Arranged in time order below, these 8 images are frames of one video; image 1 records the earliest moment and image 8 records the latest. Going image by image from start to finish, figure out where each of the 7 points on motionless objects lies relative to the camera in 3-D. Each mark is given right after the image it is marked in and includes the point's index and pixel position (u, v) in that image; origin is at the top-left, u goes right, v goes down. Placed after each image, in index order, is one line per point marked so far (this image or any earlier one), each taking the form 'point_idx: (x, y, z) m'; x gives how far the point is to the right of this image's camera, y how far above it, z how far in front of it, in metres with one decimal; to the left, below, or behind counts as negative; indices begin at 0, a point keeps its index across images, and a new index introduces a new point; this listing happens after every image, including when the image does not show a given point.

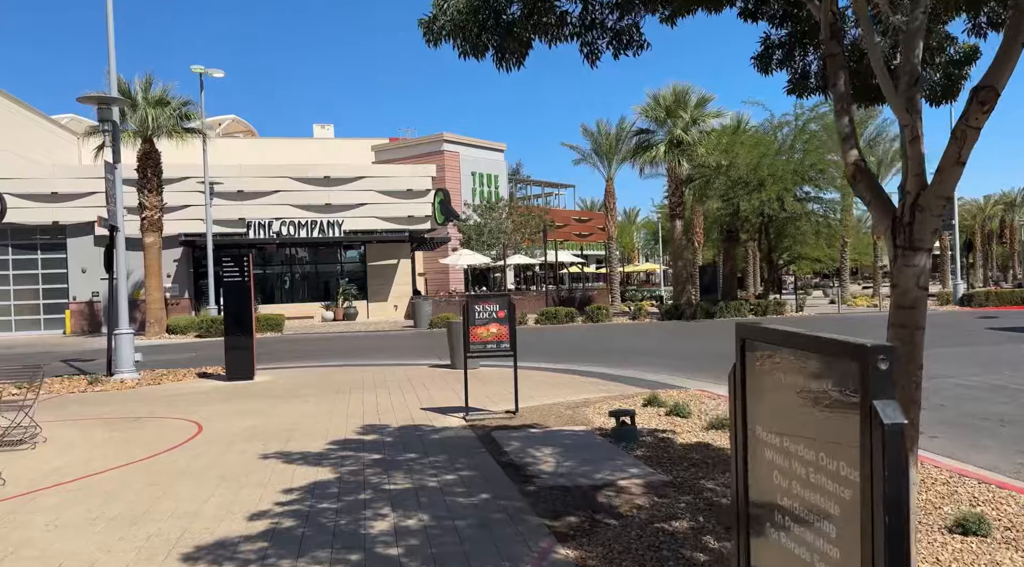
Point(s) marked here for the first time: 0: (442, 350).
0: (-1.6, -1.6, +18.8) m
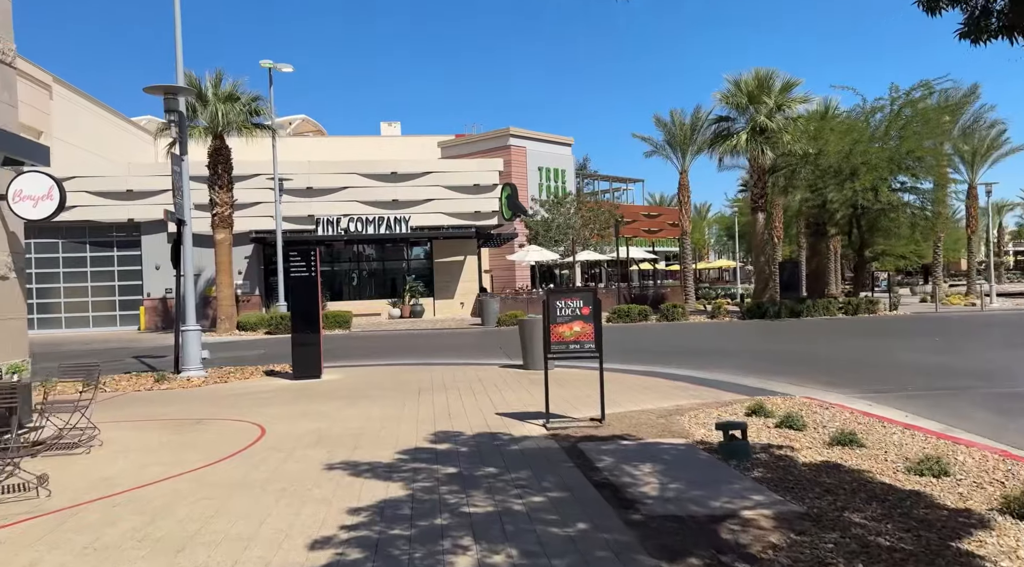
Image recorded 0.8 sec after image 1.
0: (0.0, -1.5, +18.0) m
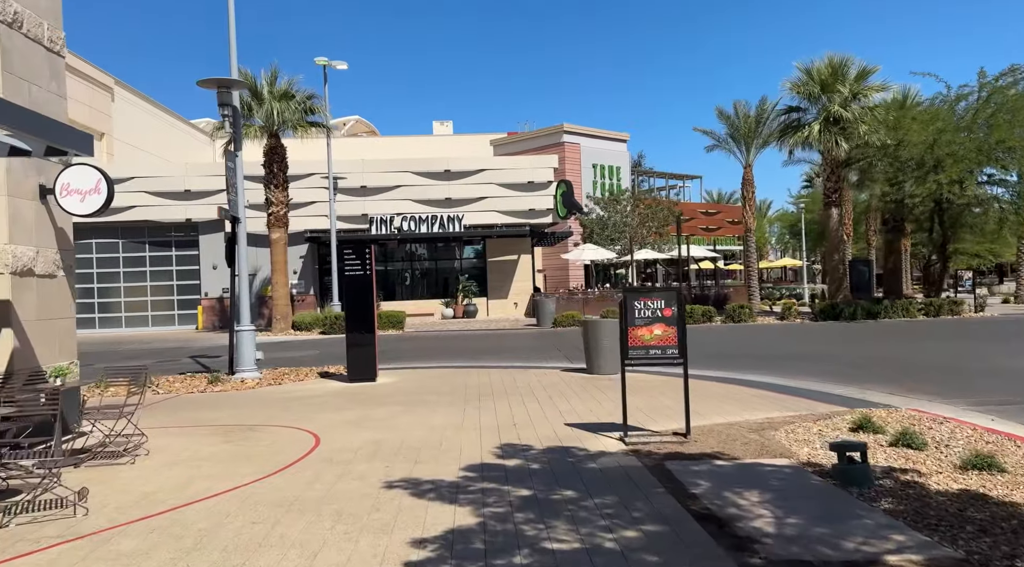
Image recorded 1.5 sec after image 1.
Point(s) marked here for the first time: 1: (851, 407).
0: (+1.3, -1.5, +17.2) m
1: (+3.6, -1.3, +8.6) m
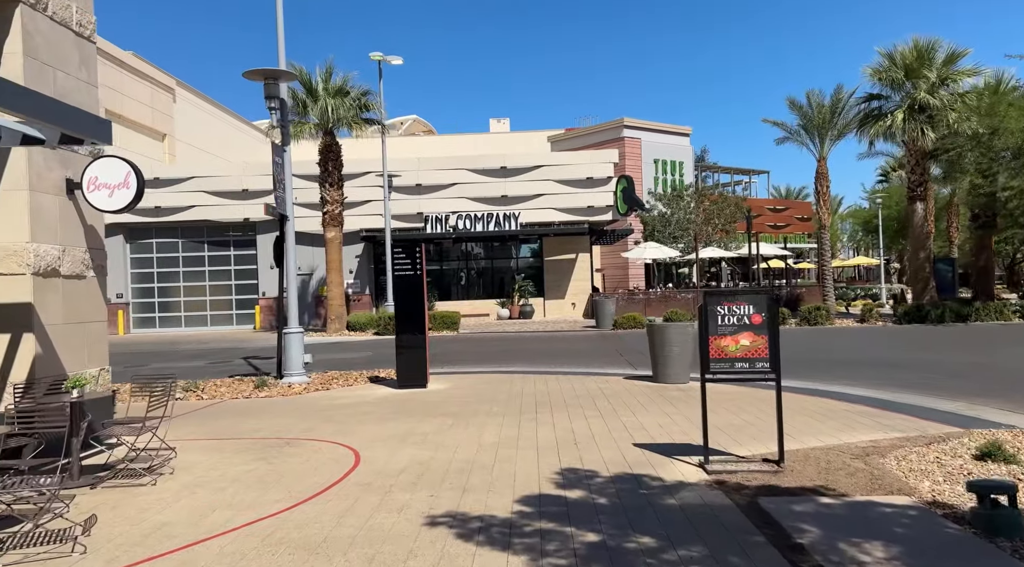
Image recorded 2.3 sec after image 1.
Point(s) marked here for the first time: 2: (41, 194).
0: (+2.5, -1.5, +16.1) m
1: (+4.2, -1.3, +7.4) m
2: (-4.6, +0.9, +7.9) m
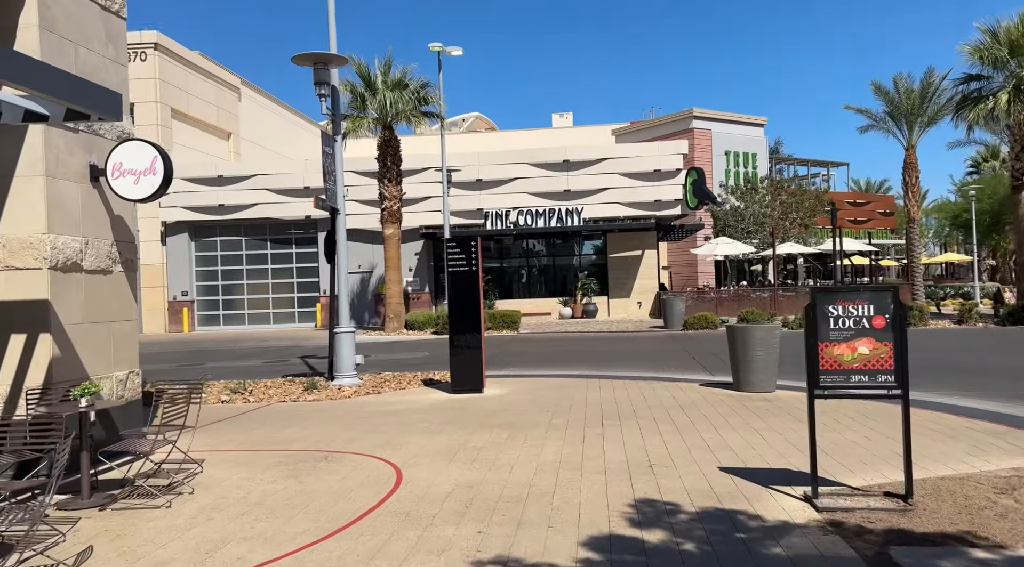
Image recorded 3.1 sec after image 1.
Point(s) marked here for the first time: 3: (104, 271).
0: (+3.7, -1.4, +14.9) m
1: (+4.7, -1.3, +6.1) m
2: (-4.0, +0.9, +7.2) m
3: (-3.9, +0.1, +7.7) m
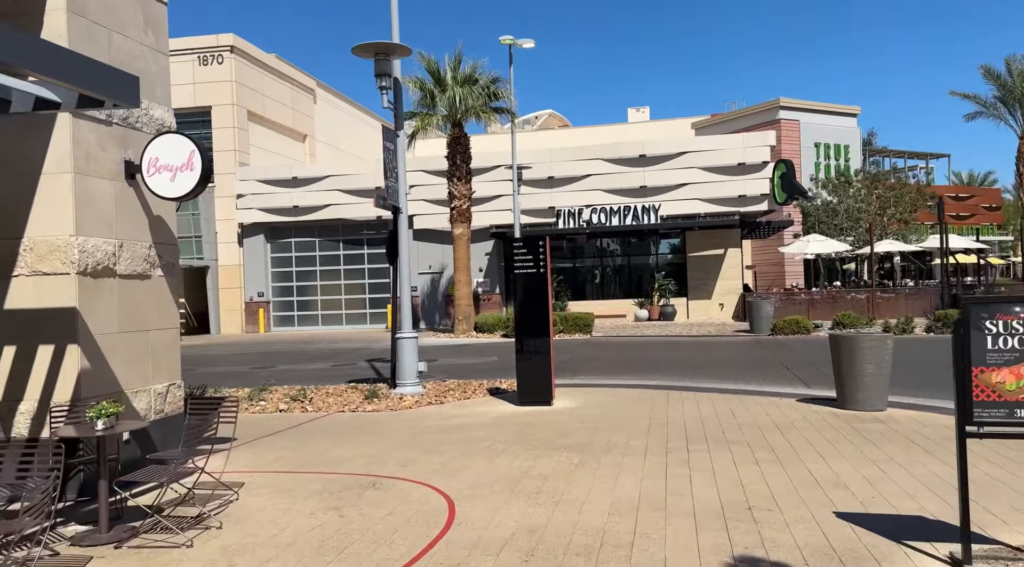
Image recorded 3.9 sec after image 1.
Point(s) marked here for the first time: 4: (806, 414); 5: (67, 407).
0: (+5.0, -1.5, +13.6) m
1: (+5.2, -1.4, +4.7) m
2: (-3.5, +0.9, +6.6) m
3: (-3.3, +0.1, +7.1) m
4: (+3.5, -1.5, +9.6) m
5: (-3.5, -1.0, +6.3) m
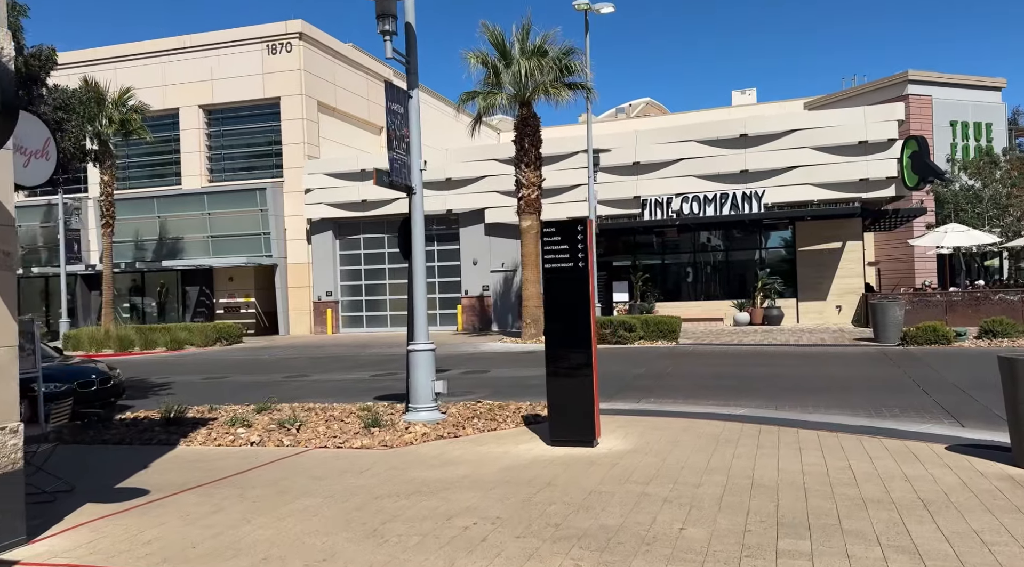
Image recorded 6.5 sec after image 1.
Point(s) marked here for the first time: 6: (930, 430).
0: (+5.6, -1.4, +10.1) m
1: (+4.6, -1.3, +1.3) m
2: (-3.7, +0.9, +4.3) m
3: (-3.5, +0.1, +4.8) m
4: (+3.6, -1.5, +6.4) m
5: (-3.8, -1.0, +4.0) m
6: (+4.3, -1.5, +8.2) m
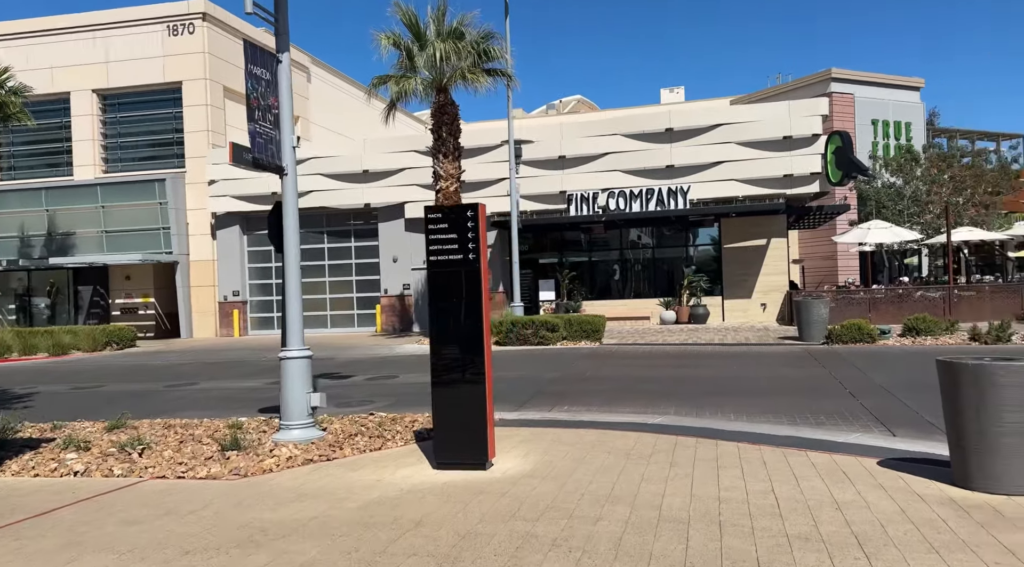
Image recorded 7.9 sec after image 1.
0: (+4.3, -1.4, +9.3) m
1: (+4.1, -1.3, +0.5) m
2: (-4.4, +0.9, +2.8) m
3: (-4.3, +0.1, +3.3) m
4: (+2.7, -1.5, +5.4) m
5: (-4.5, -0.9, +2.4) m
6: (+3.2, -1.4, +7.3) m
